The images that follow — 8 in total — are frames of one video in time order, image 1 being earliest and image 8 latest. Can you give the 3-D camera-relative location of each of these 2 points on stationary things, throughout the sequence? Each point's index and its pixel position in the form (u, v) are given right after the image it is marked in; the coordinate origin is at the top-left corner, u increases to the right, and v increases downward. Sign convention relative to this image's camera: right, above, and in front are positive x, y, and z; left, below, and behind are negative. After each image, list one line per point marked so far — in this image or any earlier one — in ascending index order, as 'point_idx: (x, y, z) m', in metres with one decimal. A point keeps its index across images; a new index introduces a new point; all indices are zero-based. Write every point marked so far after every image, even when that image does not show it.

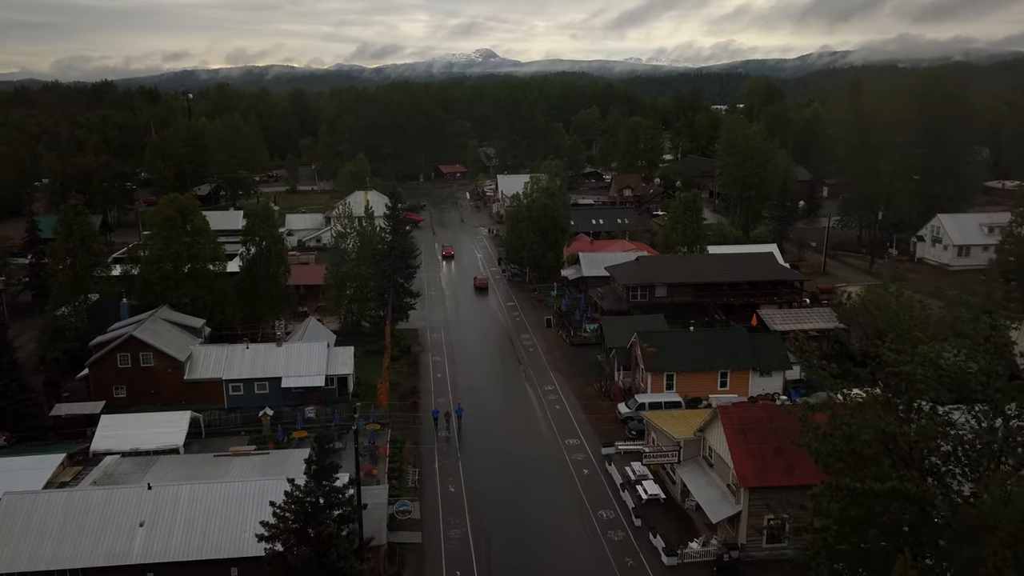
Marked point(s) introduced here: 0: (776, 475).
0: (+5.8, -4.1, +17.8) m
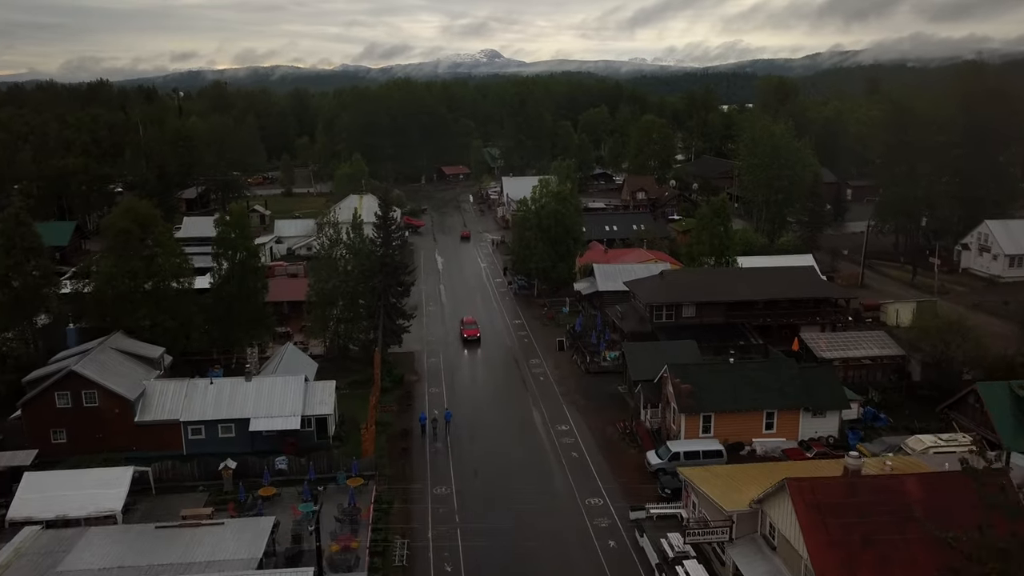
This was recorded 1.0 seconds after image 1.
0: (+6.0, -4.8, +13.7) m
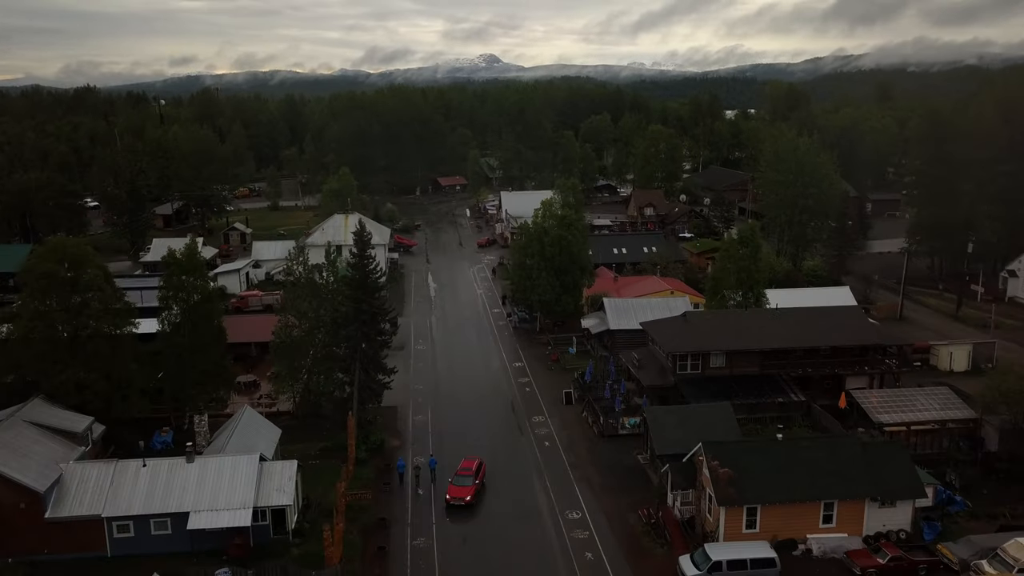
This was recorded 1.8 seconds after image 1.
0: (+6.0, -6.3, +9.3) m
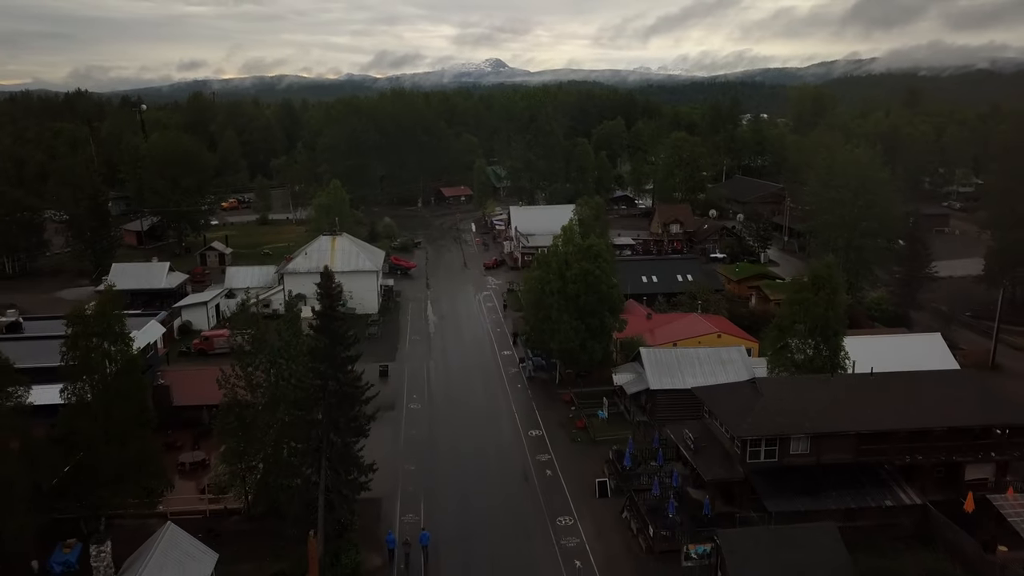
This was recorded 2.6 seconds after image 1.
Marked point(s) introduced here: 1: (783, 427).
0: (+6.4, -7.7, +3.0) m
1: (+6.7, -3.4, +20.0) m
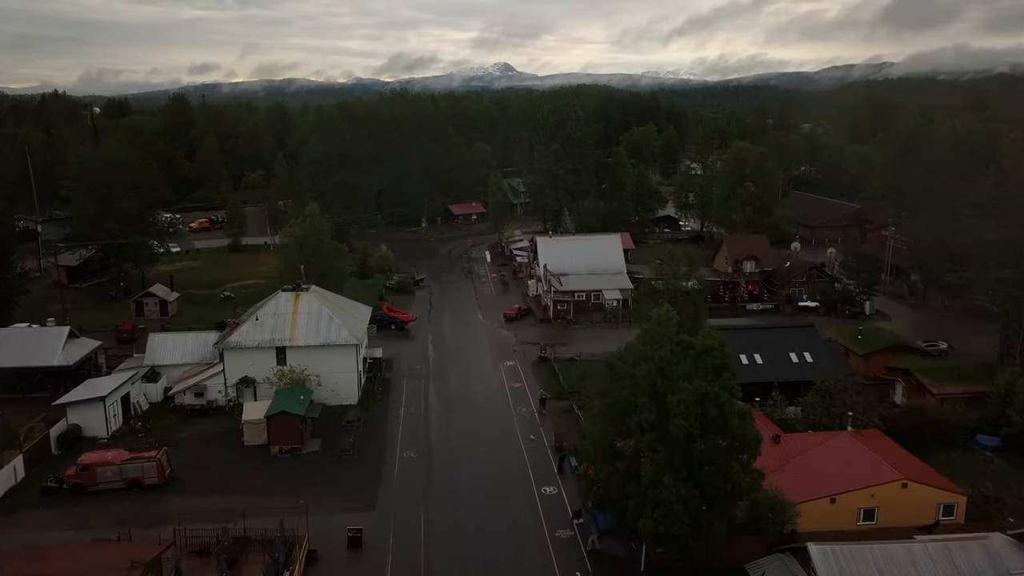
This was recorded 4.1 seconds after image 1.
0: (+7.3, -10.4, -9.1) m
1: (+7.8, -6.1, +7.9) m
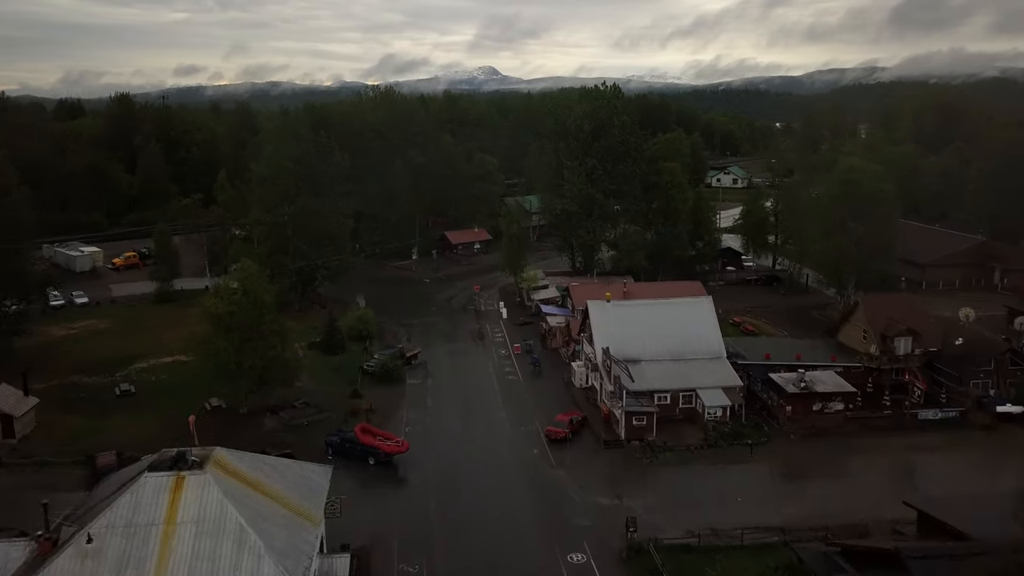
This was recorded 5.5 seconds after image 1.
0: (+9.7, -13.4, -23.3) m
1: (+9.9, -9.2, -6.3) m
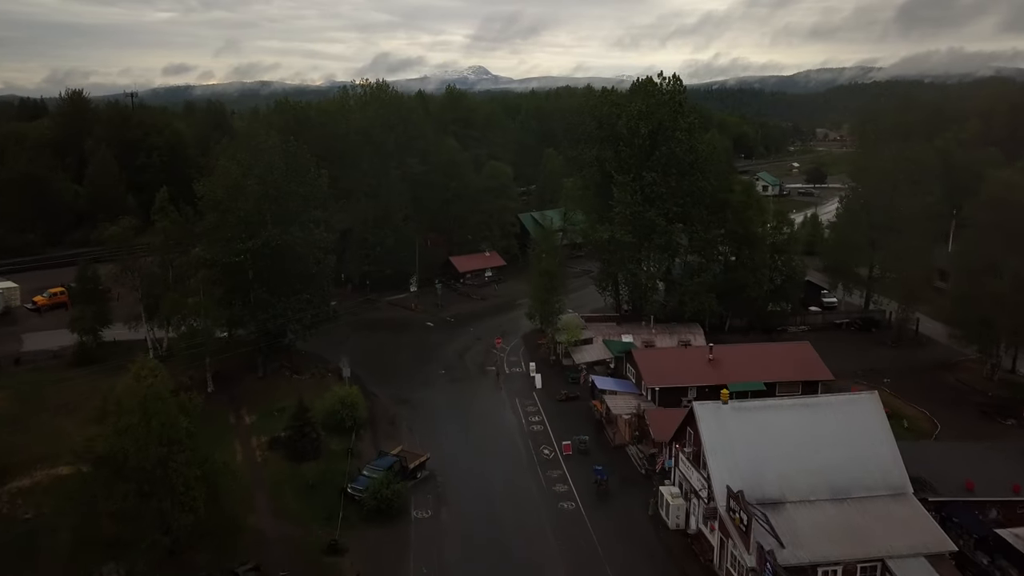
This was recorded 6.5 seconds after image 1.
0: (+11.7, -15.5, -33.4) m
1: (+11.7, -11.3, -16.4) m
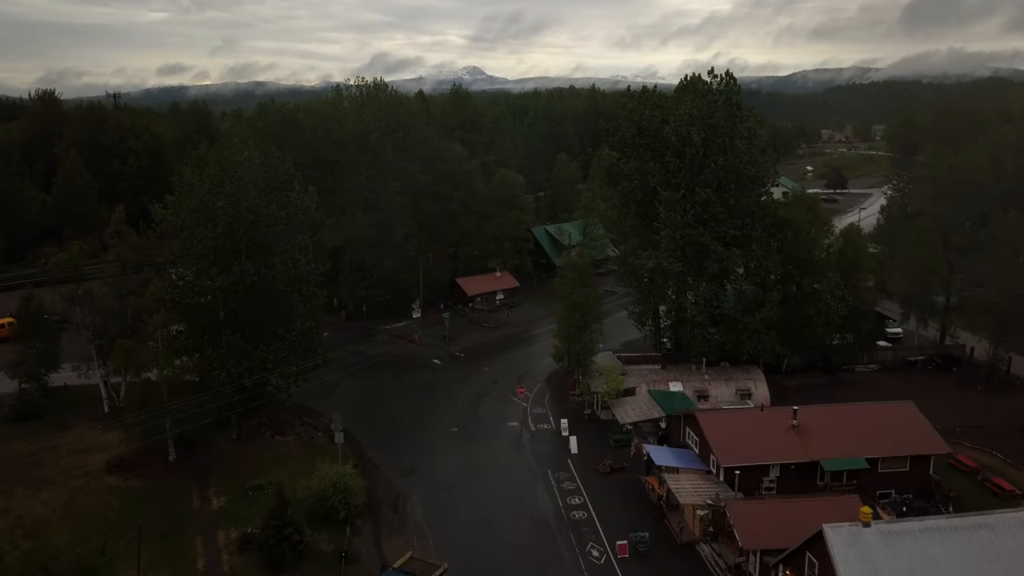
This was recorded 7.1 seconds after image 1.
0: (+12.9, -16.8, -38.7) m
1: (+12.9, -12.6, -21.7) m
